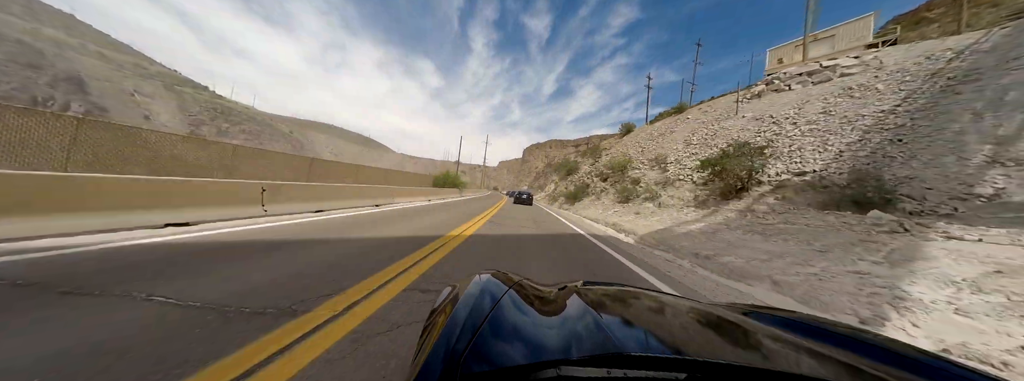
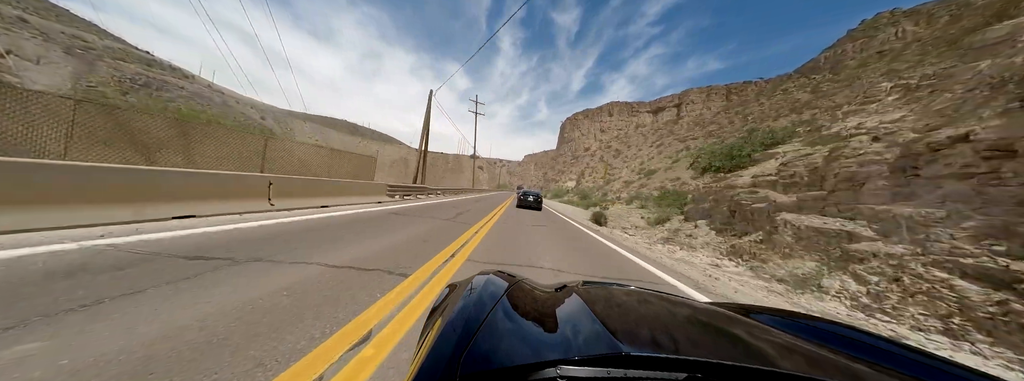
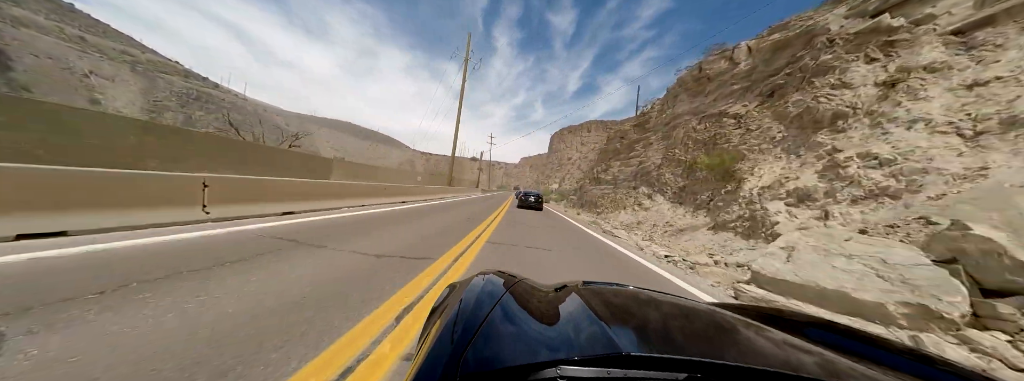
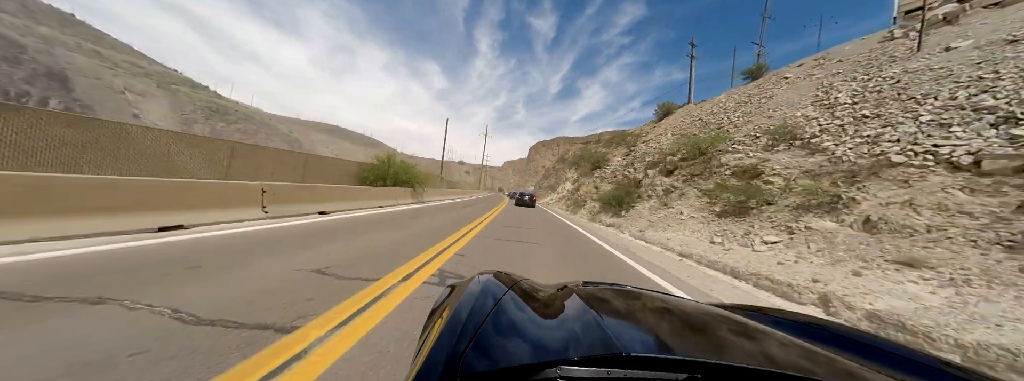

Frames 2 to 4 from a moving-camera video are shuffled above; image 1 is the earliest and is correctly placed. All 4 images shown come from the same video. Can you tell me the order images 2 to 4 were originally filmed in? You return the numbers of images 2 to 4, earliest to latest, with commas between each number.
4, 3, 2
